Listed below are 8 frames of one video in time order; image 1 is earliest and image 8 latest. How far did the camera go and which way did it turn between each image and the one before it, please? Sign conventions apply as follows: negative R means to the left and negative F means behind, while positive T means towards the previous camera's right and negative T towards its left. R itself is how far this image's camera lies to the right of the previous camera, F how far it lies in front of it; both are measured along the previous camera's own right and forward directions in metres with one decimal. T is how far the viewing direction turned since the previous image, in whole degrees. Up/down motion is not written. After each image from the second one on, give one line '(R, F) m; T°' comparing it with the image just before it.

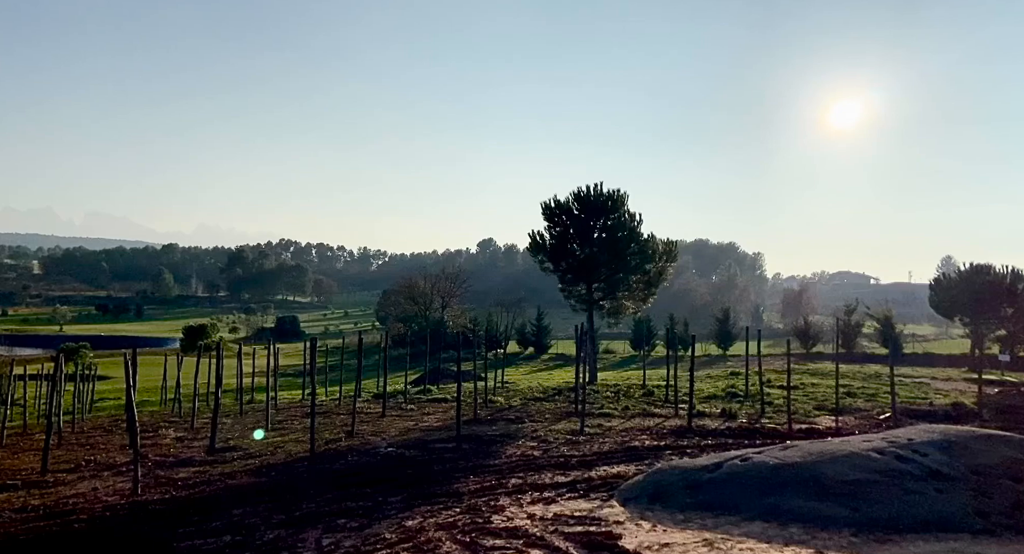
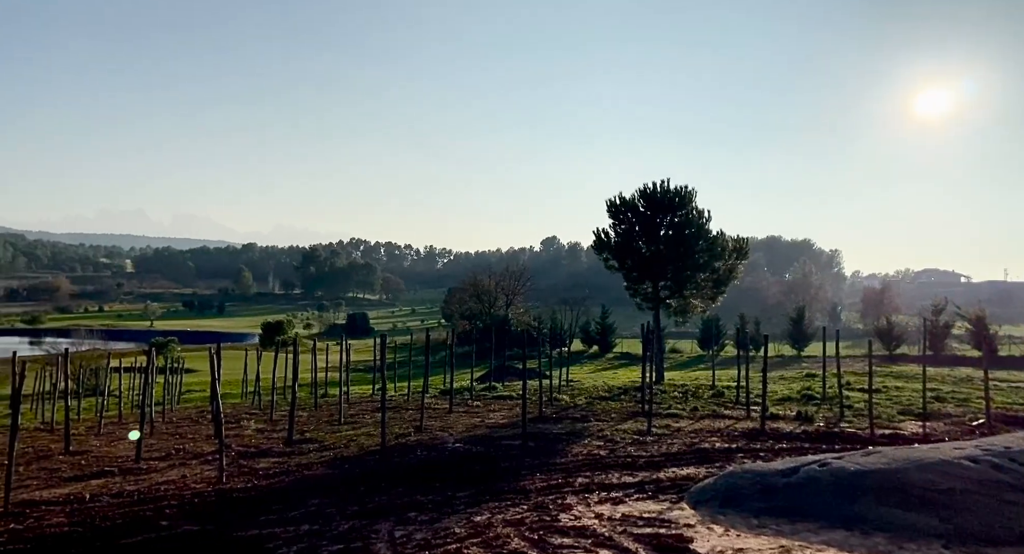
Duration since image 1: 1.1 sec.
(-0.2, -0.1) m; -4°
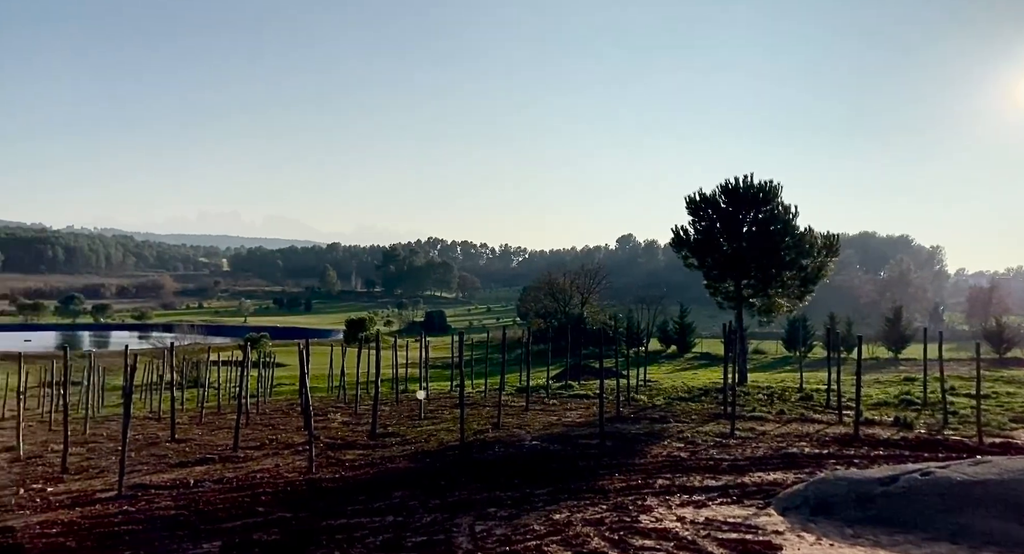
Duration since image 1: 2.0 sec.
(-0.3, +0.1) m; -5°
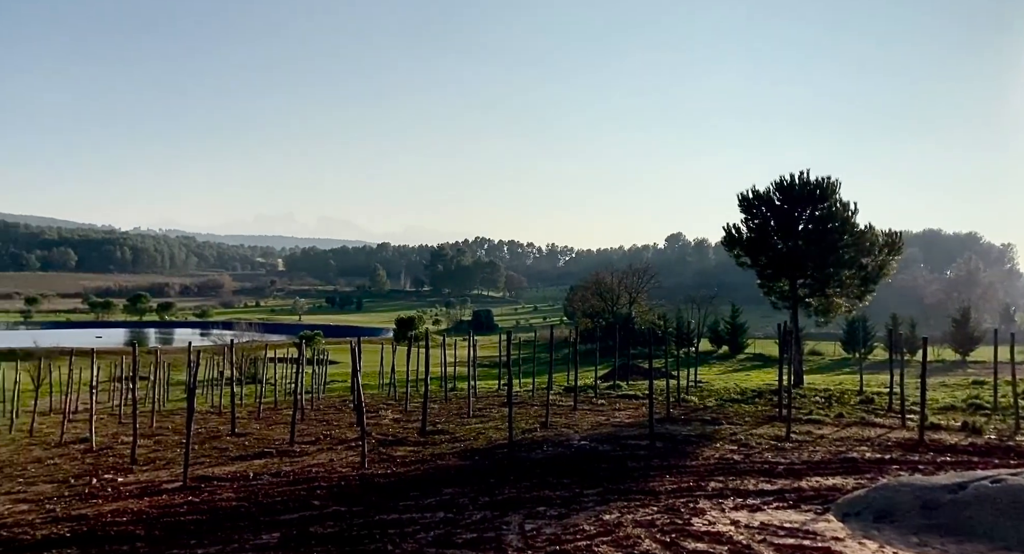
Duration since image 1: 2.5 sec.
(-0.1, +0.2) m; -3°
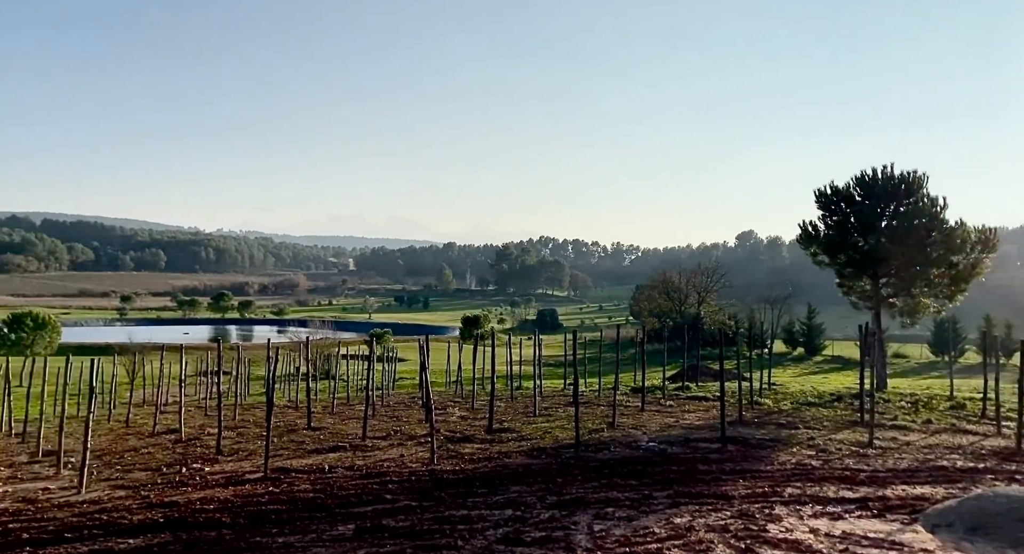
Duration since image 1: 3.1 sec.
(-0.1, +0.3) m; -4°
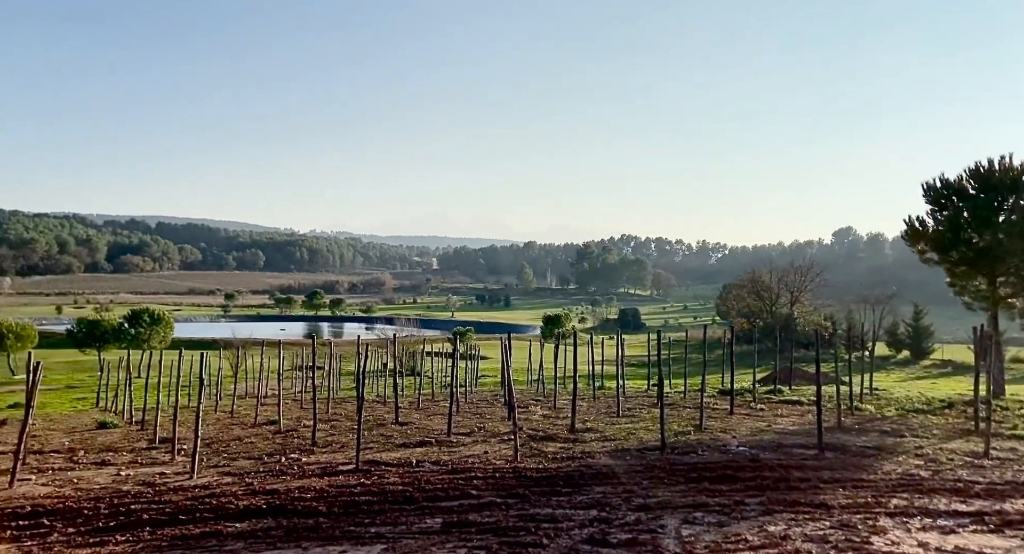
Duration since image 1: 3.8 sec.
(-0.1, +0.7) m; -5°
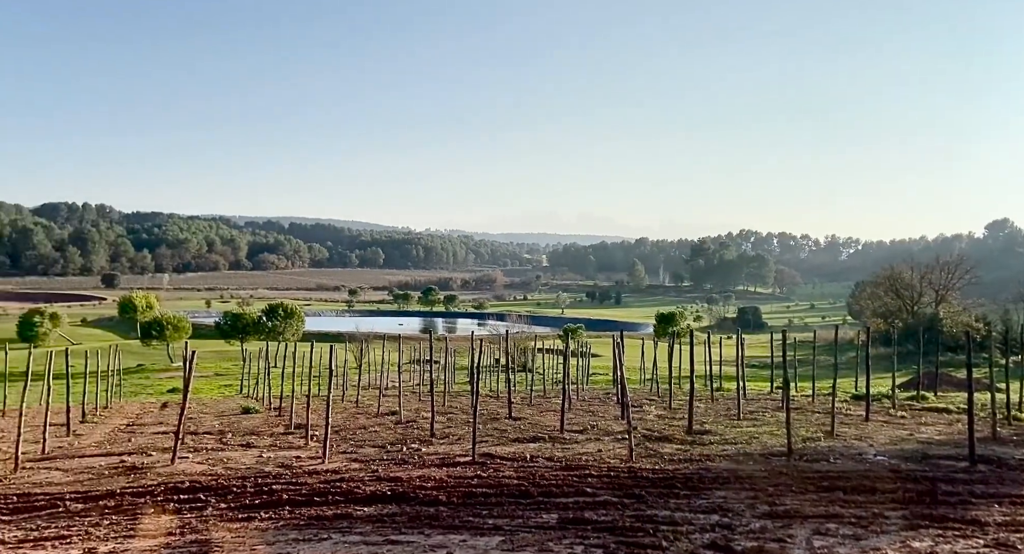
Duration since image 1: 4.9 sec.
(-0.3, +0.8) m; -8°
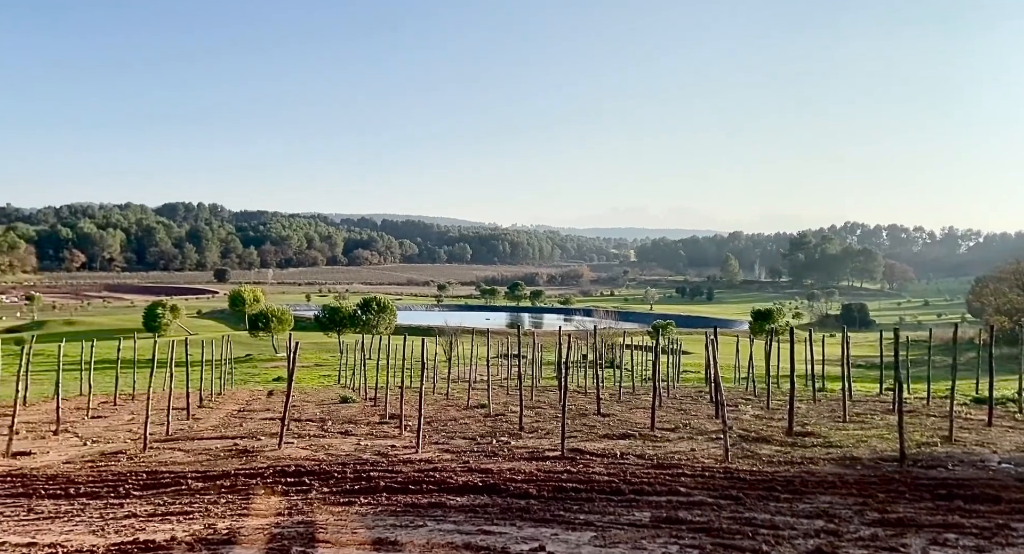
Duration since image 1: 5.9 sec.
(-0.3, +0.4) m; -6°
